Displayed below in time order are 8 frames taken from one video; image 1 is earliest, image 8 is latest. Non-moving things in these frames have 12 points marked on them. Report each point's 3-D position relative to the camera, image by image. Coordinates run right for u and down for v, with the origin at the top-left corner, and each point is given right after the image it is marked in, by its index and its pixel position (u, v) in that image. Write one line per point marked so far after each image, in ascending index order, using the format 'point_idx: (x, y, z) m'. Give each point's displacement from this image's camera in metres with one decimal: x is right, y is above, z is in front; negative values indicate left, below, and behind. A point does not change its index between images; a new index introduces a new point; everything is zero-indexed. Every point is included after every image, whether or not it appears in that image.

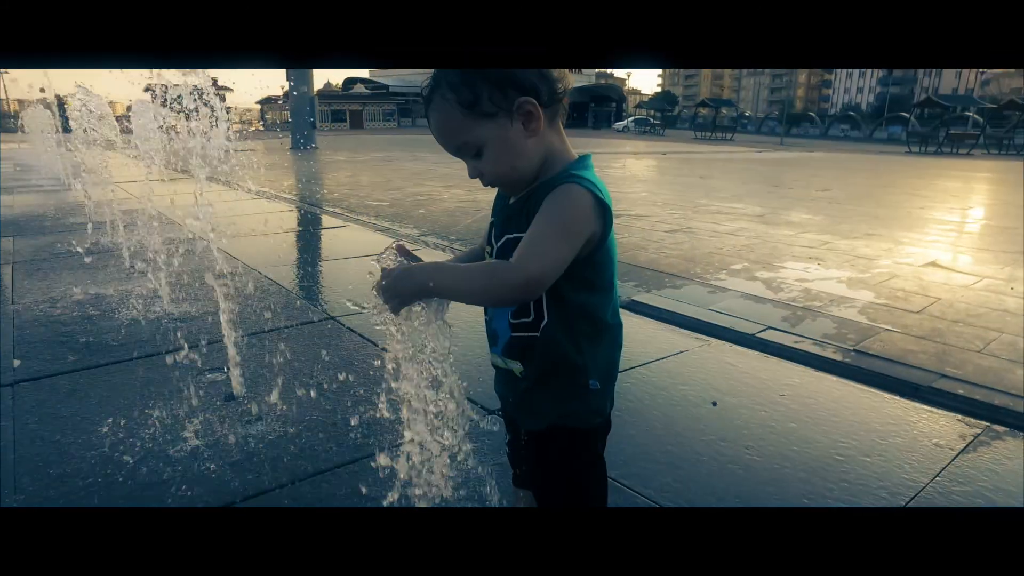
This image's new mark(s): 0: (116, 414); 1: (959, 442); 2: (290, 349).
0: (-1.6, -0.5, +2.7) m
1: (+1.7, -0.6, +2.6) m
2: (-1.2, -0.3, +3.6) m
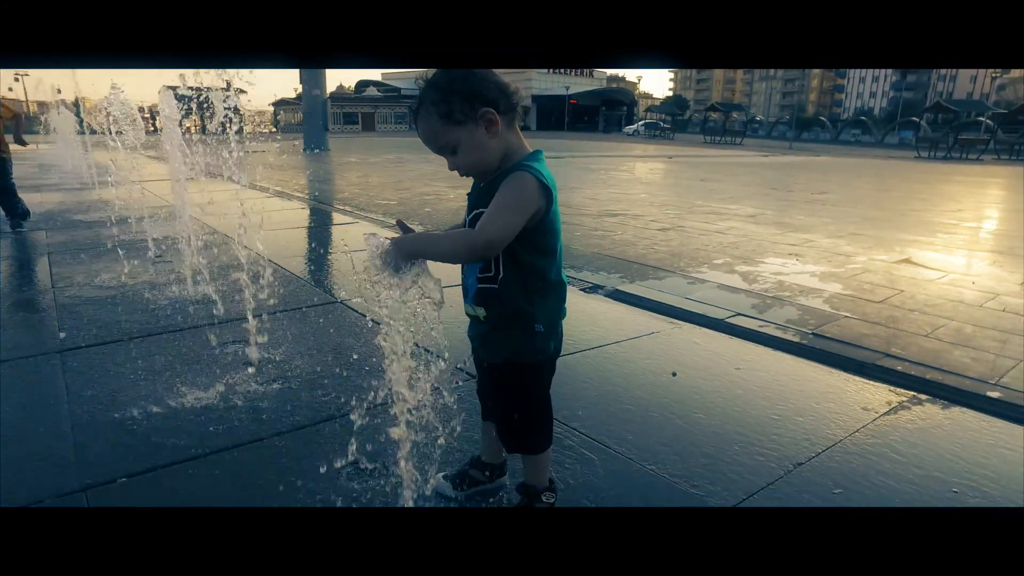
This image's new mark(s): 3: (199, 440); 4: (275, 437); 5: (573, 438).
0: (-1.7, -0.4, +3.1) m
1: (+1.7, -0.5, +3.0) m
2: (-1.2, -0.2, +4.0) m
3: (-1.2, -0.6, +2.5) m
4: (-0.9, -0.6, +2.5) m
5: (+0.2, -0.6, +2.5) m
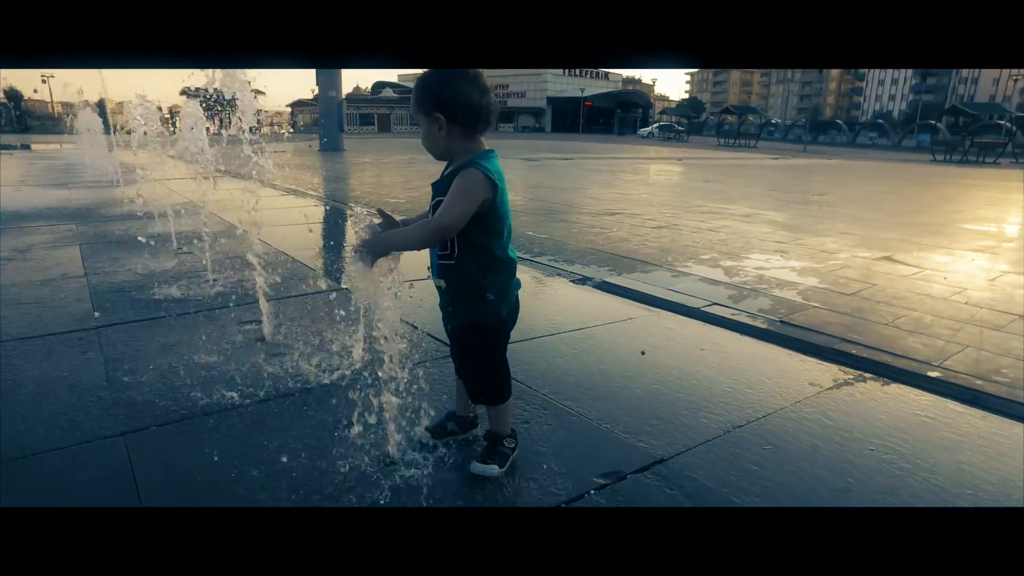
0: (-1.8, -0.3, +3.5) m
1: (+1.6, -0.5, +3.3) m
2: (-1.3, -0.1, +4.3) m
3: (-1.3, -0.5, +2.9) m
4: (-1.0, -0.5, +2.9) m
5: (+0.1, -0.5, +2.9) m
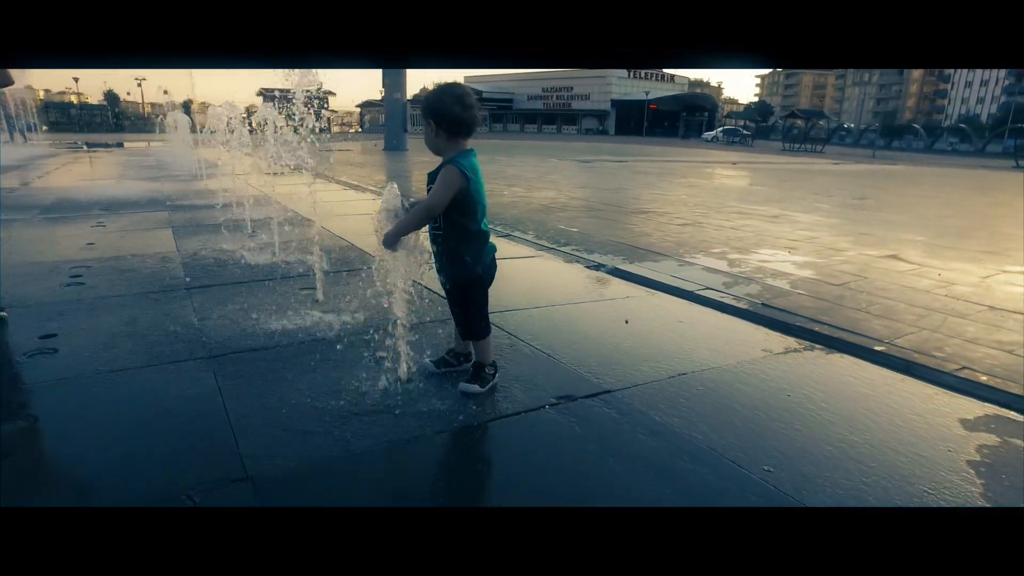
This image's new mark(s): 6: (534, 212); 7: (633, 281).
0: (-1.8, -0.1, +4.4) m
1: (+1.6, -0.4, +3.9) m
2: (-1.2, +0.1, +5.2) m
3: (-1.3, -0.3, +3.7) m
4: (-1.0, -0.3, +3.7) m
5: (+0.1, -0.3, +3.6) m
6: (+0.3, +1.1, +9.7) m
7: (+1.0, +0.1, +5.6) m
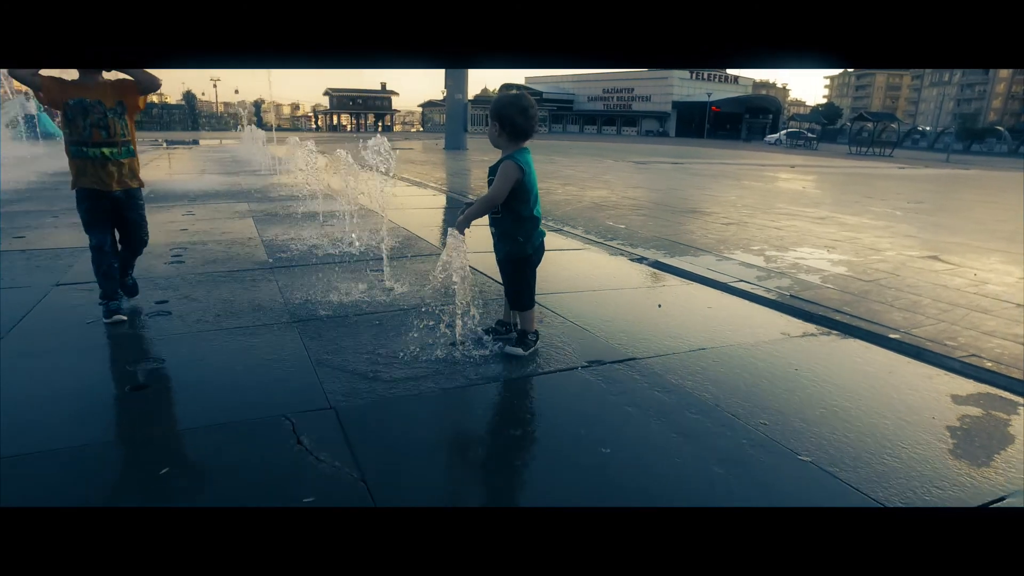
0: (-1.4, 0.0, +5.1) m
1: (+1.8, -0.3, +4.3) m
2: (-0.8, +0.2, +5.8) m
3: (-1.1, -0.2, +4.3) m
4: (-0.8, -0.2, +4.3) m
5: (+0.3, -0.2, +4.1) m
6: (+1.1, +1.2, +10.1) m
7: (+1.4, +0.2, +6.1) m
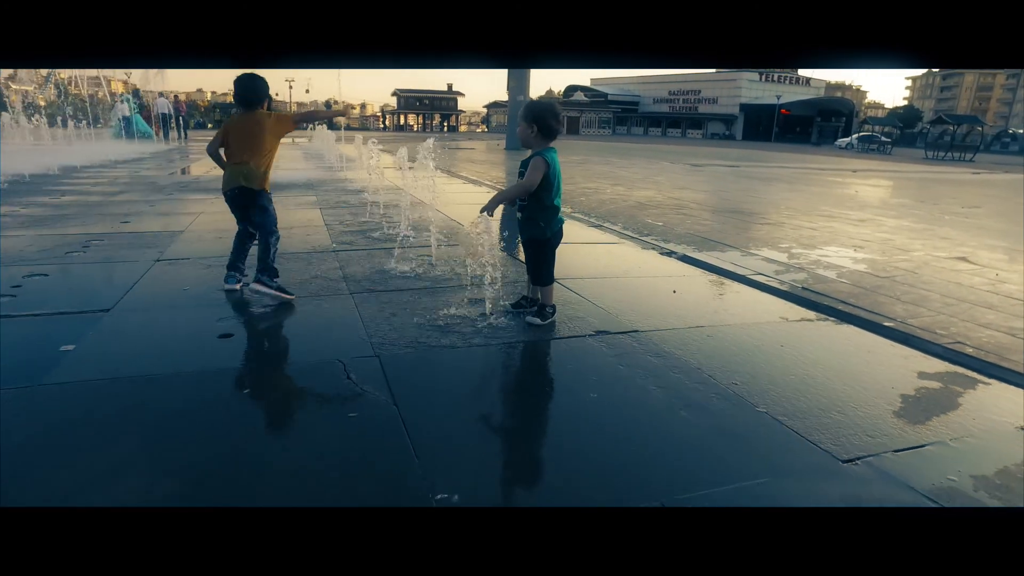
0: (-1.2, +0.2, +5.8) m
1: (+2.0, -0.2, +4.7) m
2: (-0.5, +0.4, +6.4) m
3: (-0.9, 0.0, +5.0) m
4: (-0.6, 0.0, +5.0) m
5: (+0.5, -0.1, +4.7) m
6: (+1.9, +1.3, +10.6) m
7: (+1.8, +0.2, +6.5) m
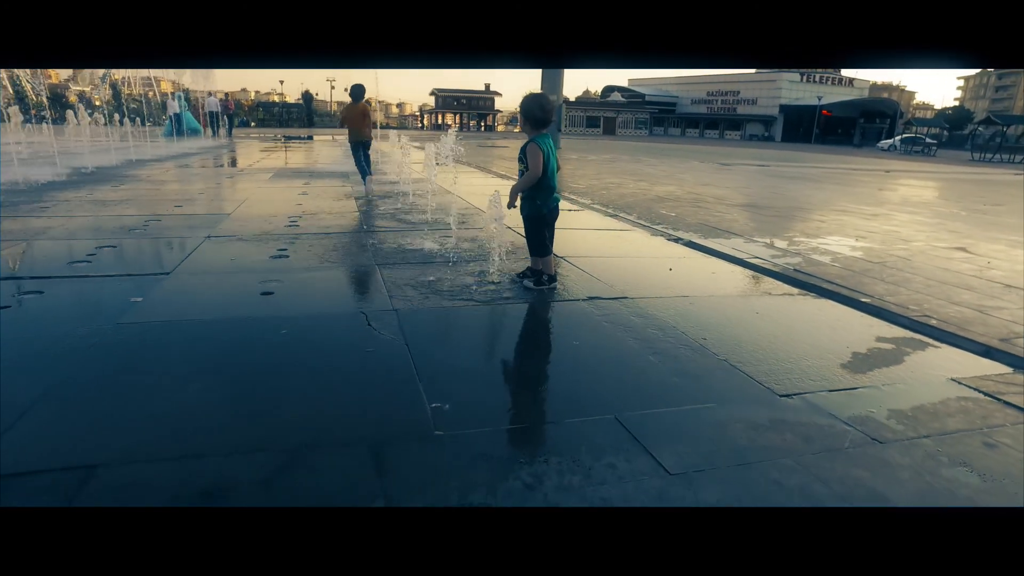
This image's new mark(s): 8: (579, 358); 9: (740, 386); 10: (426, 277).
0: (-1.0, +0.4, +6.4) m
1: (+2.1, 0.0, +5.1) m
2: (-0.3, +0.6, +7.0) m
3: (-0.8, +0.2, +5.6) m
4: (-0.5, +0.2, +5.5) m
5: (+0.6, +0.1, +5.2) m
6: (+2.2, +1.4, +11.0) m
7: (+1.9, +0.4, +7.0) m
8: (+0.3, -0.4, +3.7) m
9: (+1.1, -0.5, +3.2) m
10: (-0.7, +0.1, +5.2) m
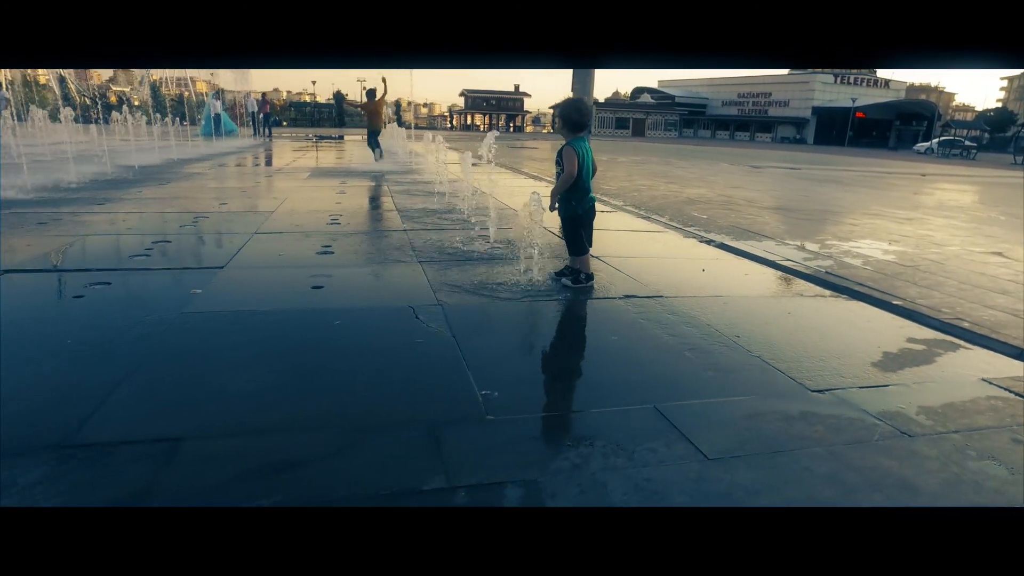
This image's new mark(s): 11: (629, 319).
0: (-0.7, +0.4, +6.6) m
1: (+2.4, -0.1, +5.2) m
2: (+0.1, +0.6, +7.2) m
3: (-0.5, +0.2, +5.8) m
4: (-0.2, +0.2, +5.7) m
5: (+0.9, +0.1, +5.3) m
6: (+2.8, +1.4, +11.1) m
7: (+2.3, +0.4, +7.1) m
8: (+0.6, -0.4, +3.8) m
9: (+1.3, -0.5, +3.4) m
10: (-0.4, +0.1, +5.4) m
11: (+0.7, -0.2, +4.4) m
